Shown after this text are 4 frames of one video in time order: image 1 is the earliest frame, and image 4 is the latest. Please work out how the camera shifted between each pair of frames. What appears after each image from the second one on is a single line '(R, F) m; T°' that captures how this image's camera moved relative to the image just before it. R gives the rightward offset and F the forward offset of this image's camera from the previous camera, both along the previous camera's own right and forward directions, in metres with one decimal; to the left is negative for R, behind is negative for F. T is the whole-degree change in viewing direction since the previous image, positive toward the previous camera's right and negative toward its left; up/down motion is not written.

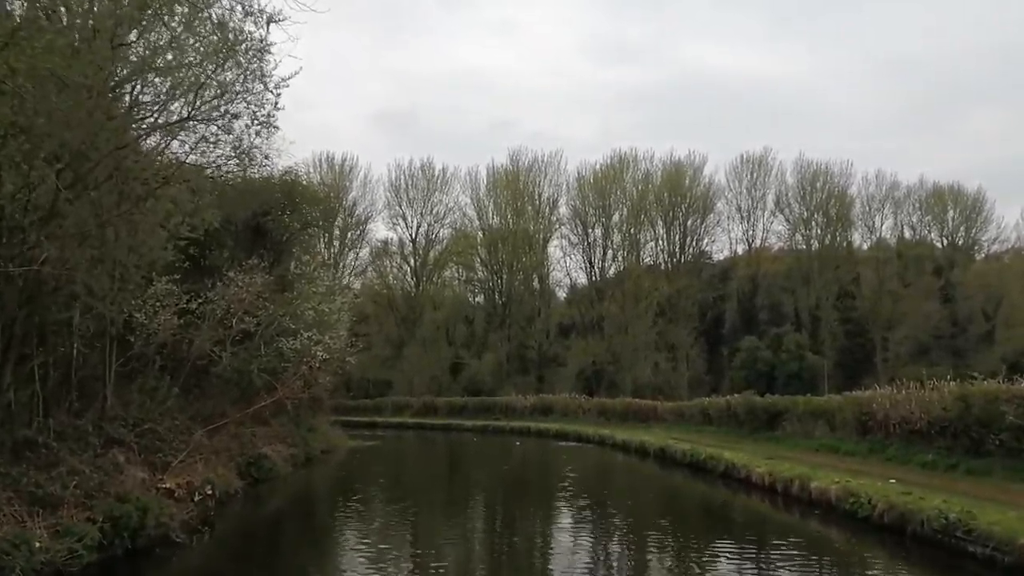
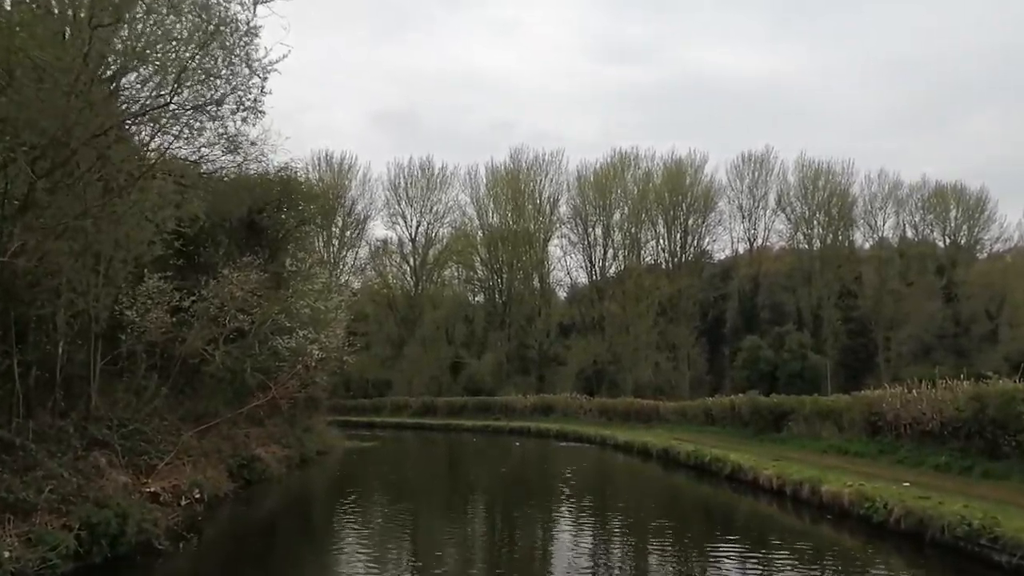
(0.0, +0.6) m; 0°
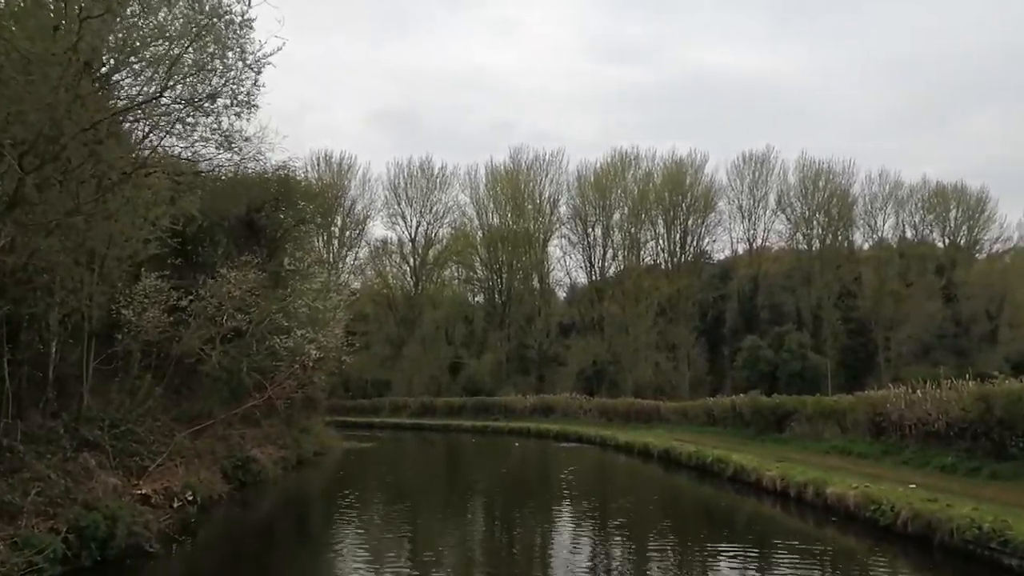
(0.0, +0.3) m; 0°
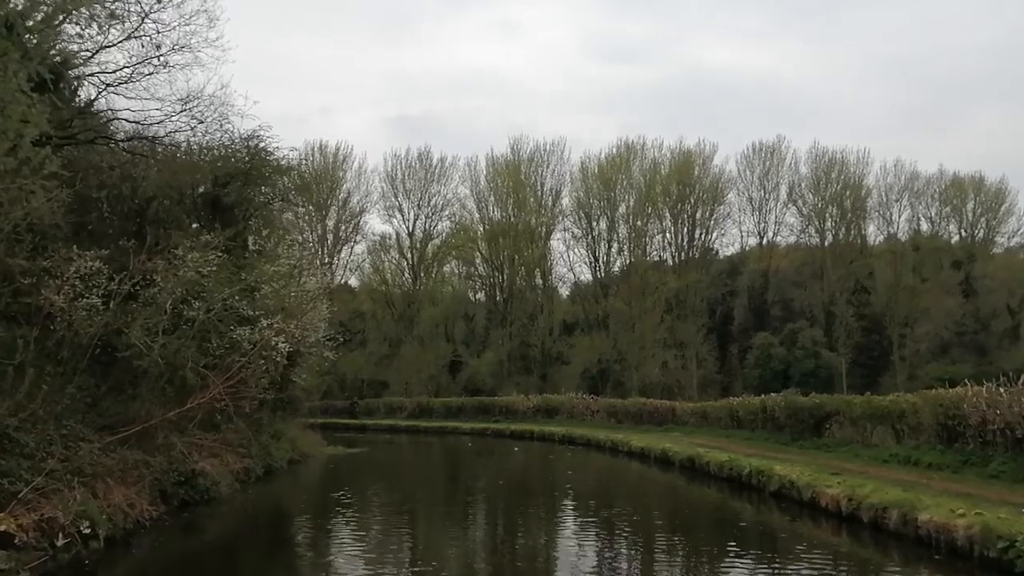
(+0.1, +4.0) m; 0°
